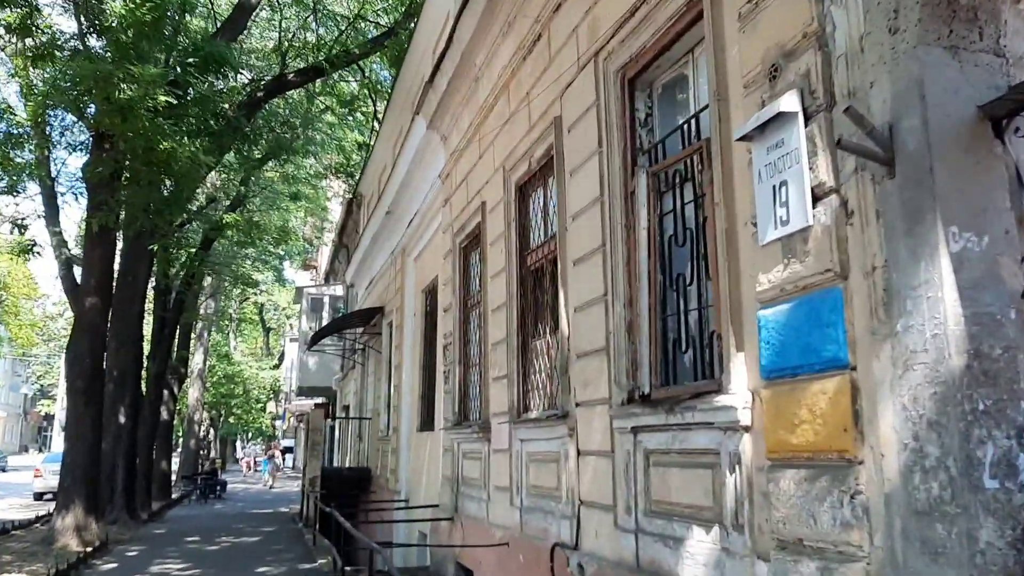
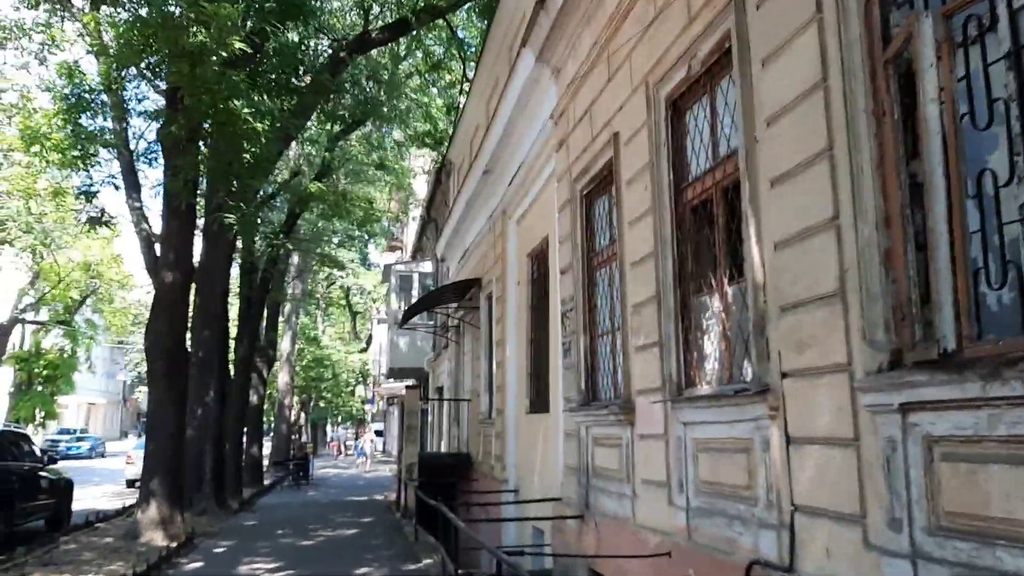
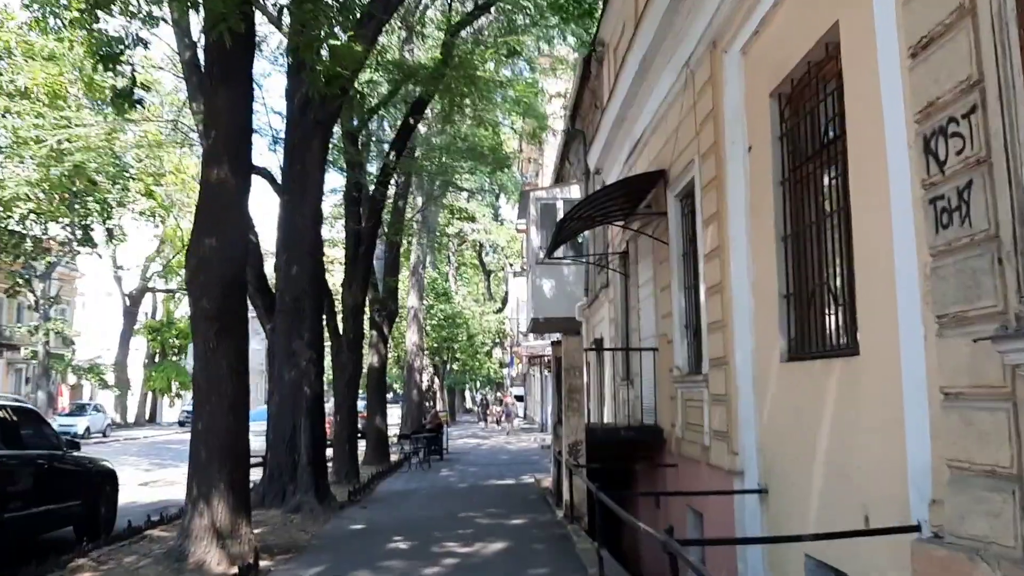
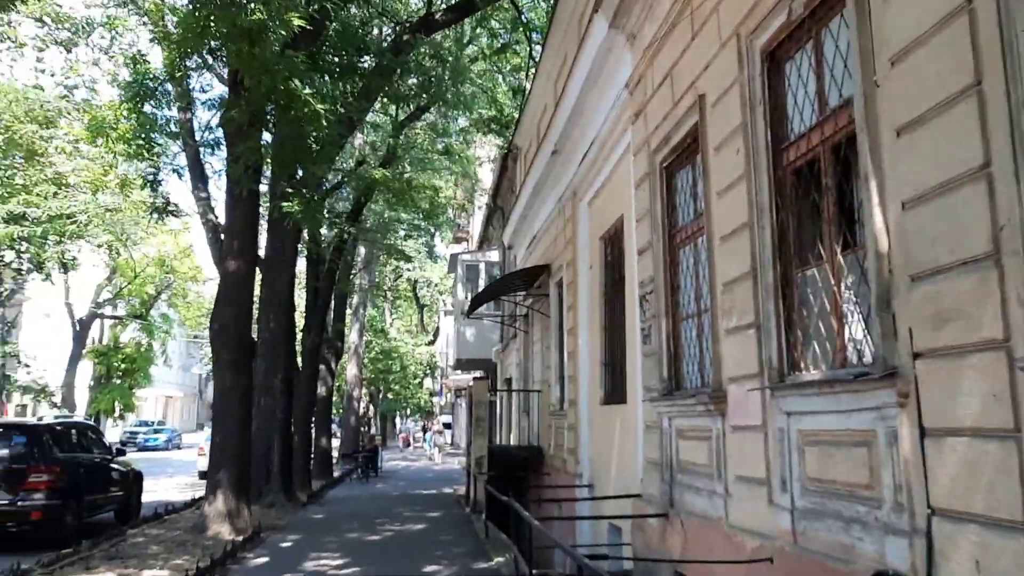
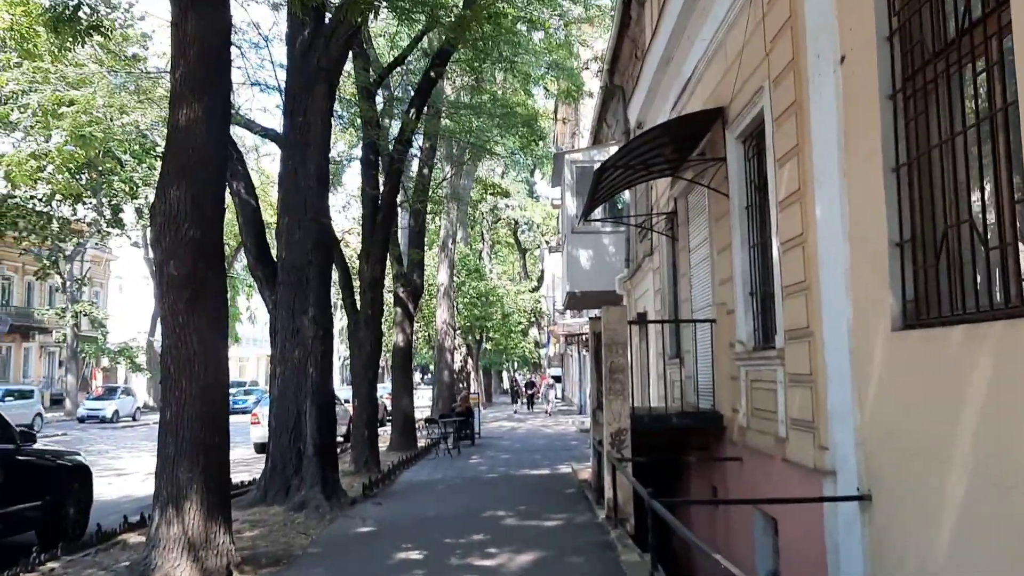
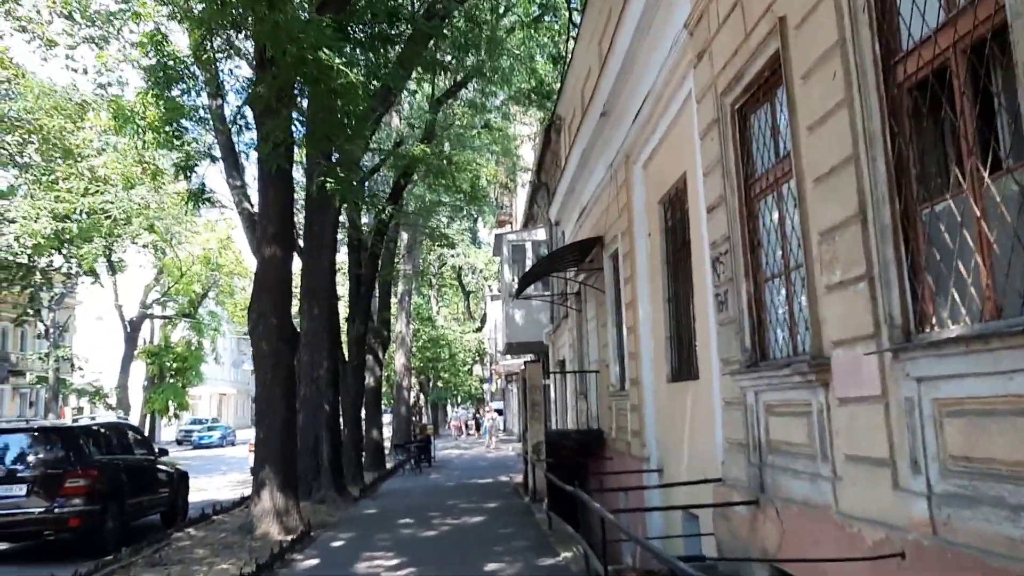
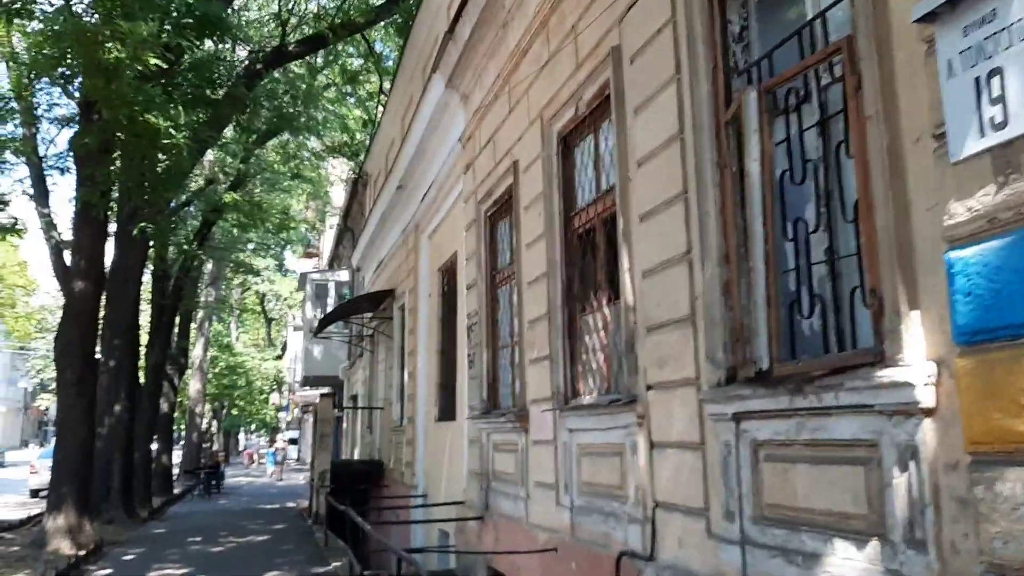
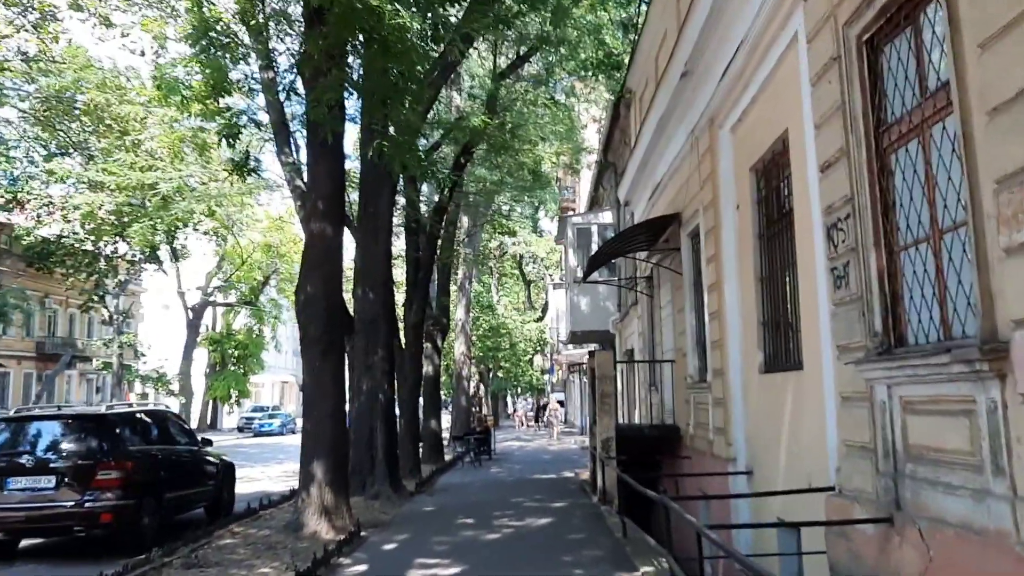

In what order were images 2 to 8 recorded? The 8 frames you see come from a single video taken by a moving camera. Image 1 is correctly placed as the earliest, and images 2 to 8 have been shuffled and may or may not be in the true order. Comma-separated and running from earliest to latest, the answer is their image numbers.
7, 2, 4, 6, 8, 3, 5
